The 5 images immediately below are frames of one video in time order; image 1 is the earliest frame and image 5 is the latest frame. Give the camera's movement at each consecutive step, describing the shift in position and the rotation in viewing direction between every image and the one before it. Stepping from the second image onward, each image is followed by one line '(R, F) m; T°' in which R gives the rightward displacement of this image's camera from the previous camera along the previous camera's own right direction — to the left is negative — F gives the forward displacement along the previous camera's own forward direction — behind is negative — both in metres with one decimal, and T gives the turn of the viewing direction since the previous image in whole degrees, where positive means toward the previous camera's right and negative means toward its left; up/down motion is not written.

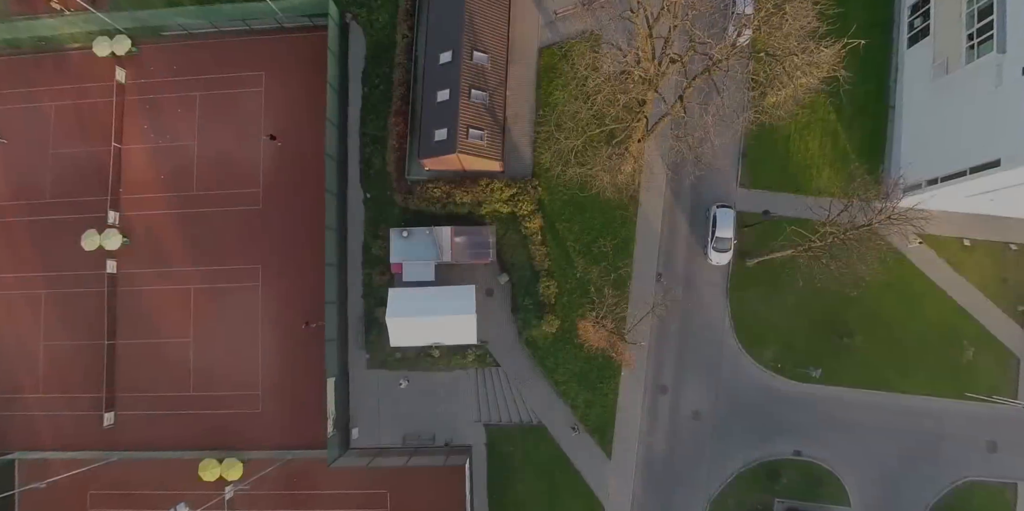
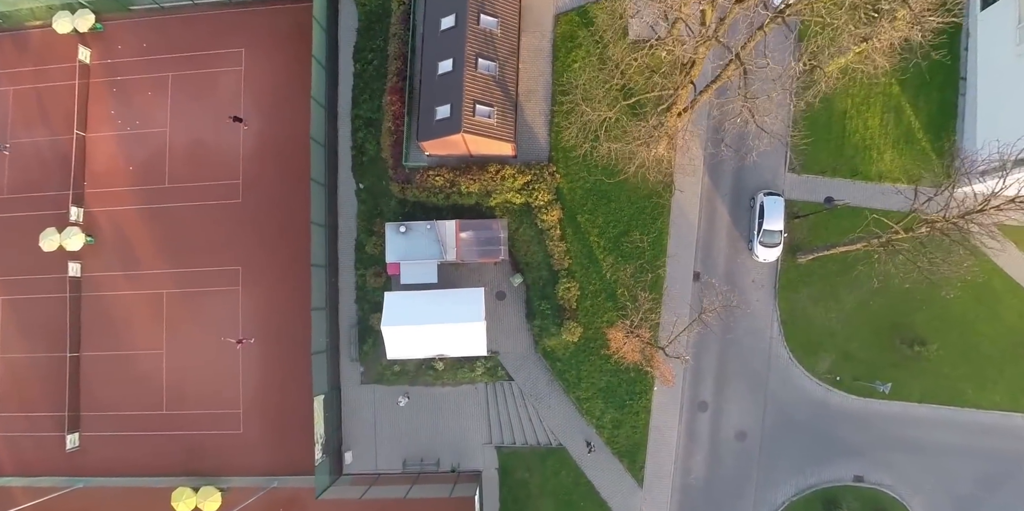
(-0.4, +4.0) m; -1°
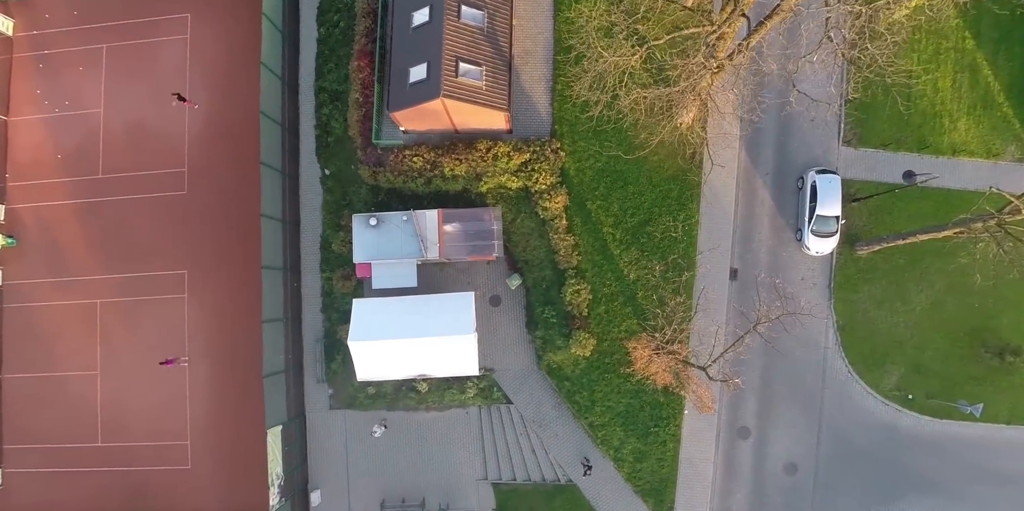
(+0.2, +4.6) m; 0°
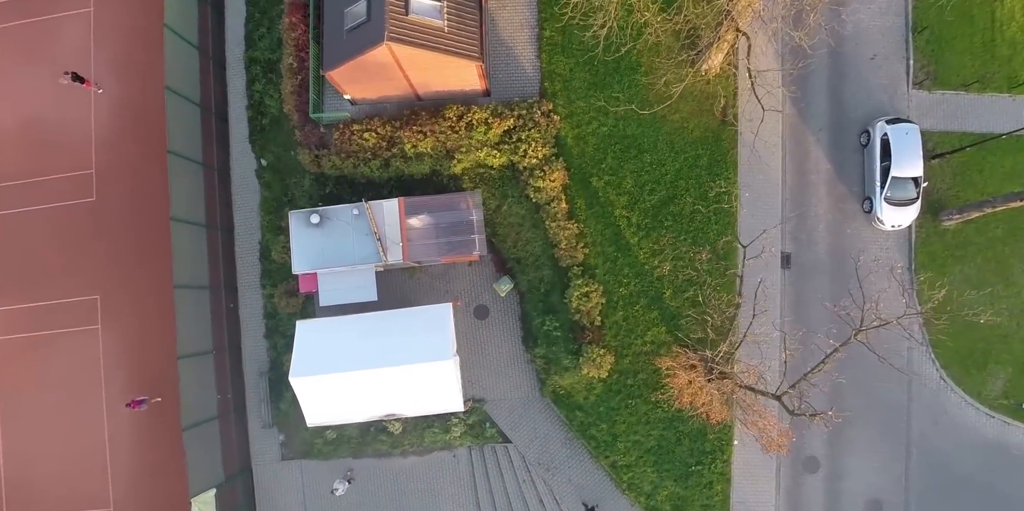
(+0.4, +4.7) m; 0°
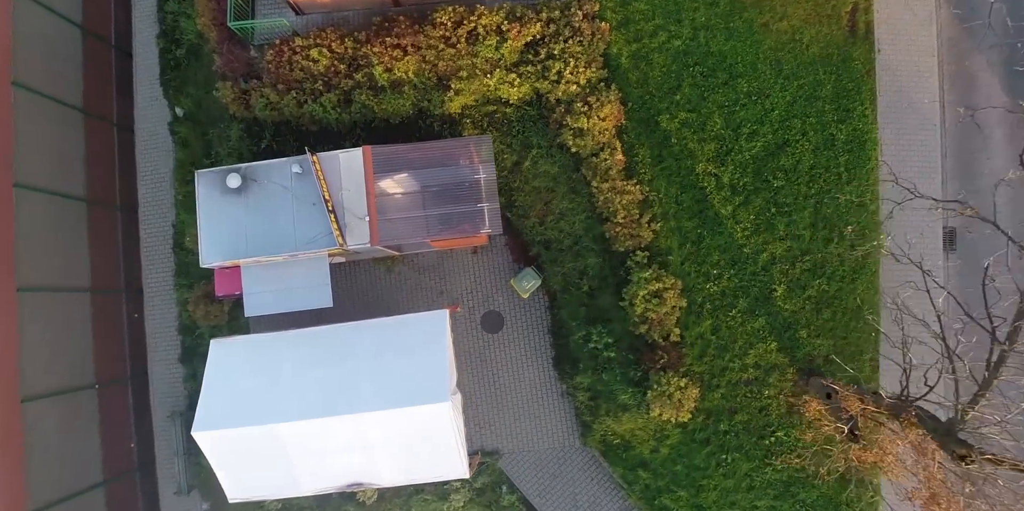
(-0.6, +5.5) m; 0°
